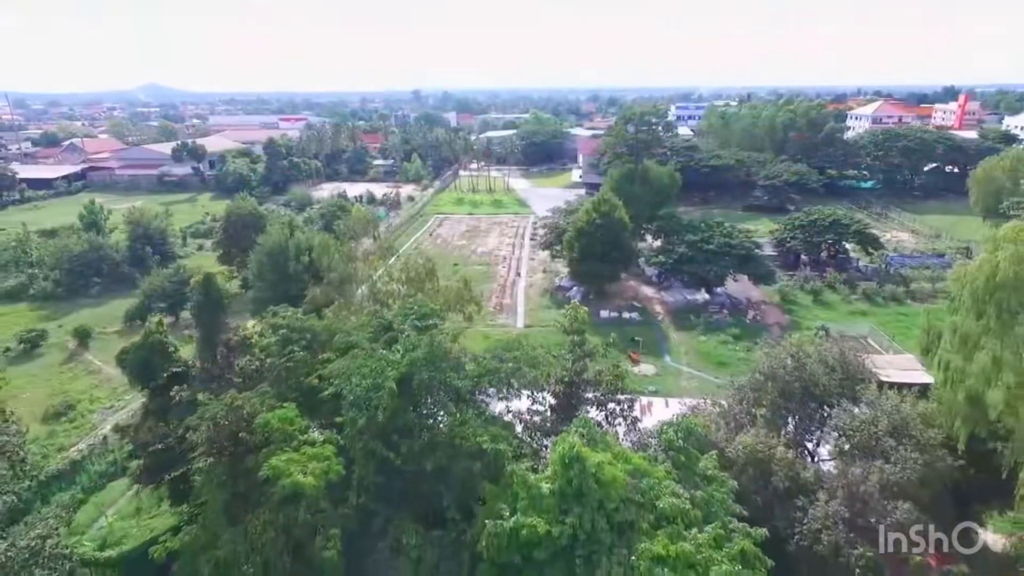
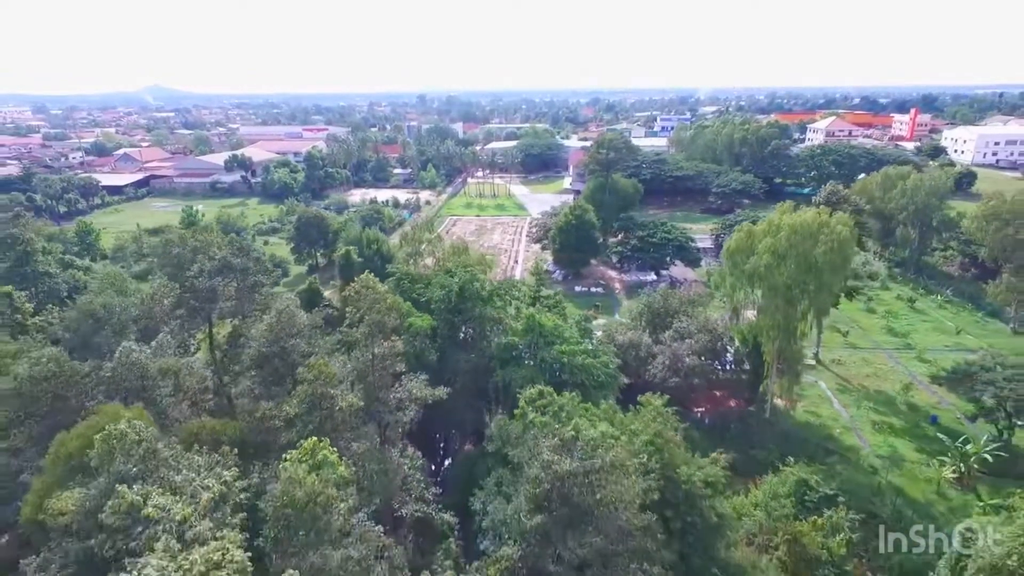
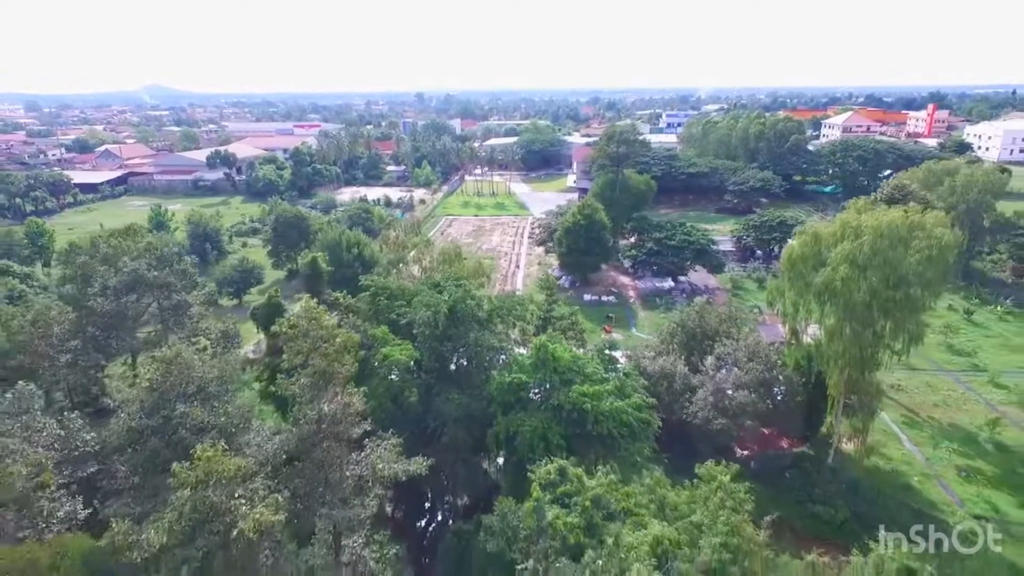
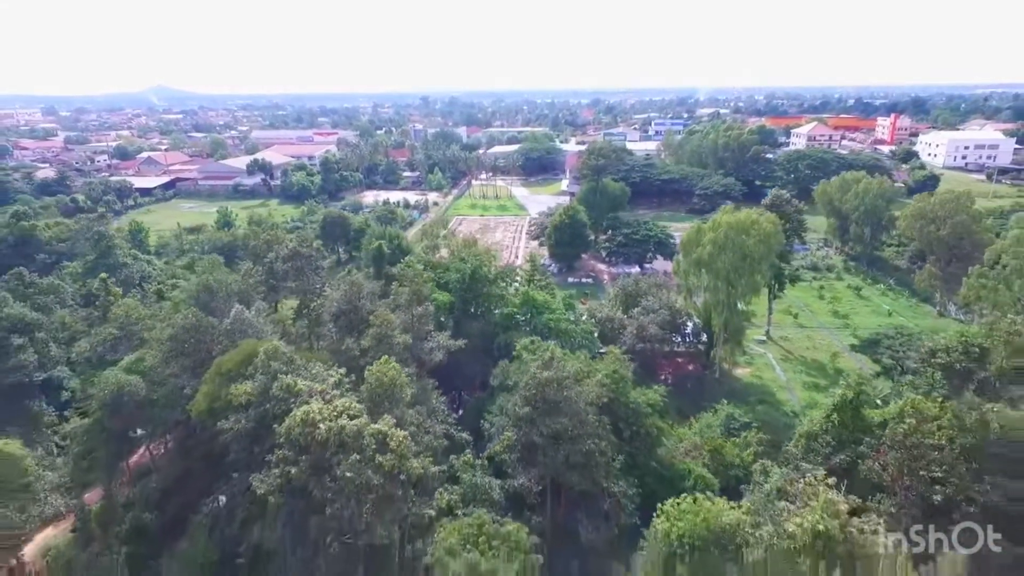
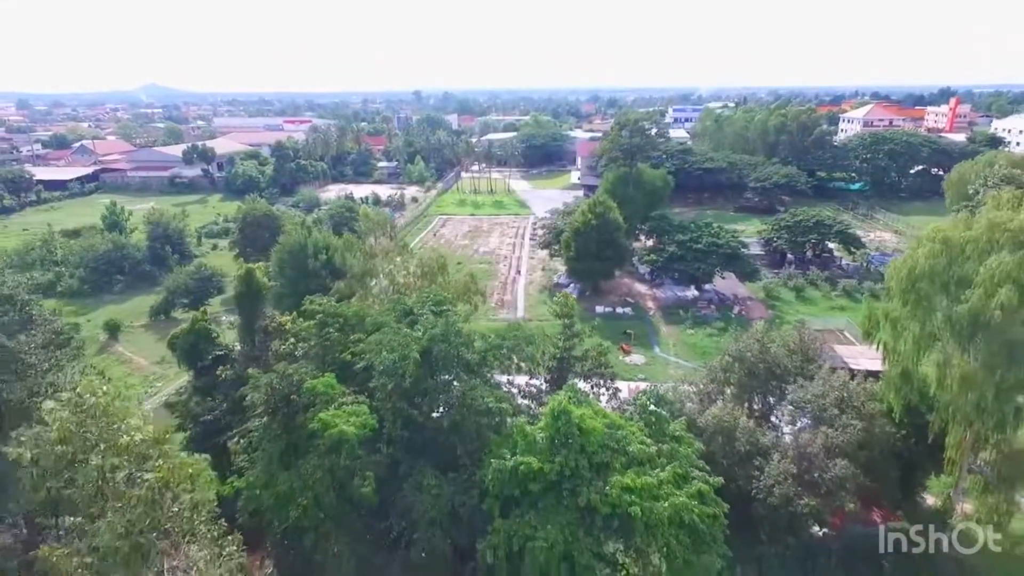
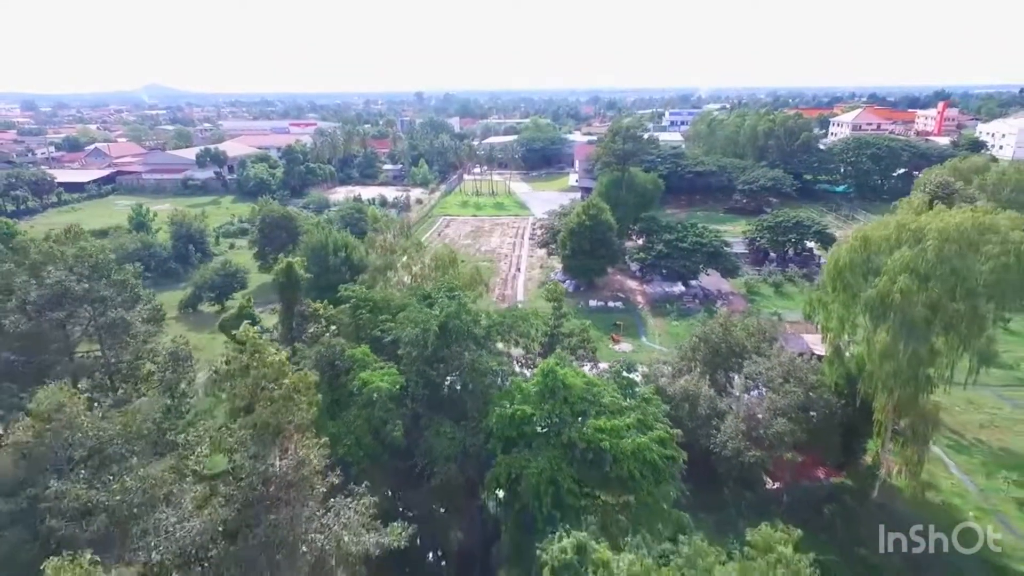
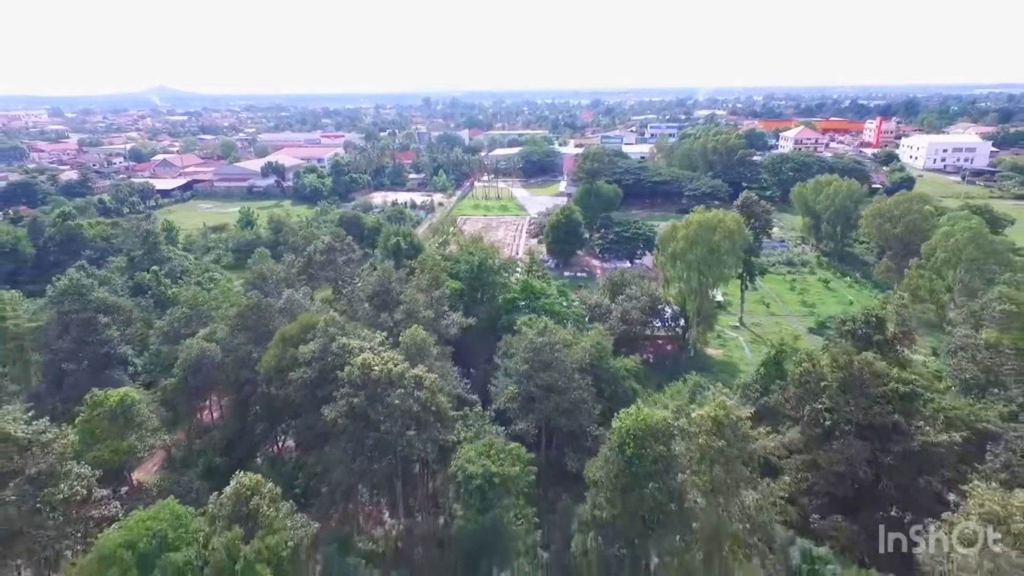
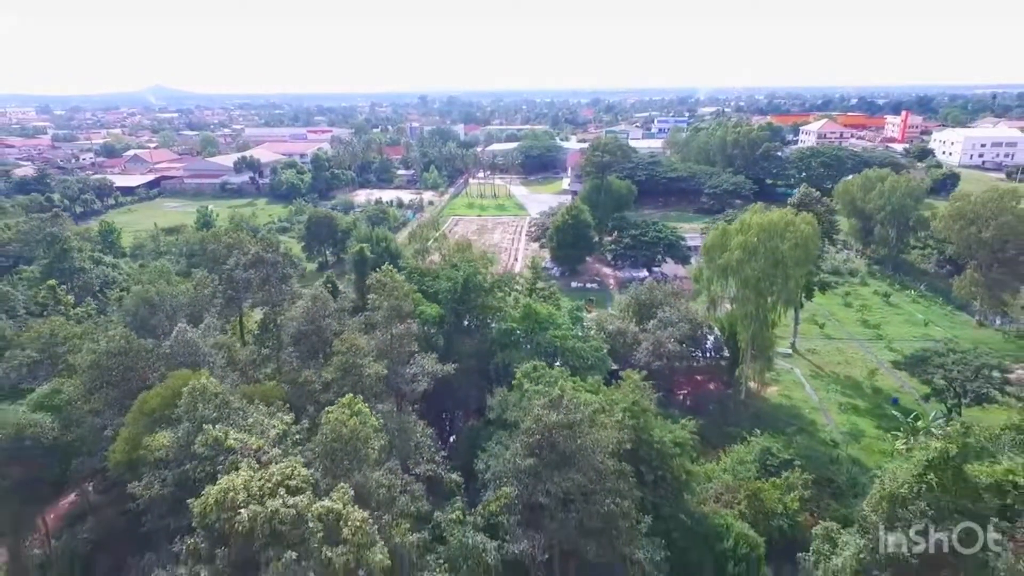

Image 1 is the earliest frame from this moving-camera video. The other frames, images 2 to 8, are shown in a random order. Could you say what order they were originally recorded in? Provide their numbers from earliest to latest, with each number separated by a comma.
5, 6, 3, 2, 8, 4, 7
